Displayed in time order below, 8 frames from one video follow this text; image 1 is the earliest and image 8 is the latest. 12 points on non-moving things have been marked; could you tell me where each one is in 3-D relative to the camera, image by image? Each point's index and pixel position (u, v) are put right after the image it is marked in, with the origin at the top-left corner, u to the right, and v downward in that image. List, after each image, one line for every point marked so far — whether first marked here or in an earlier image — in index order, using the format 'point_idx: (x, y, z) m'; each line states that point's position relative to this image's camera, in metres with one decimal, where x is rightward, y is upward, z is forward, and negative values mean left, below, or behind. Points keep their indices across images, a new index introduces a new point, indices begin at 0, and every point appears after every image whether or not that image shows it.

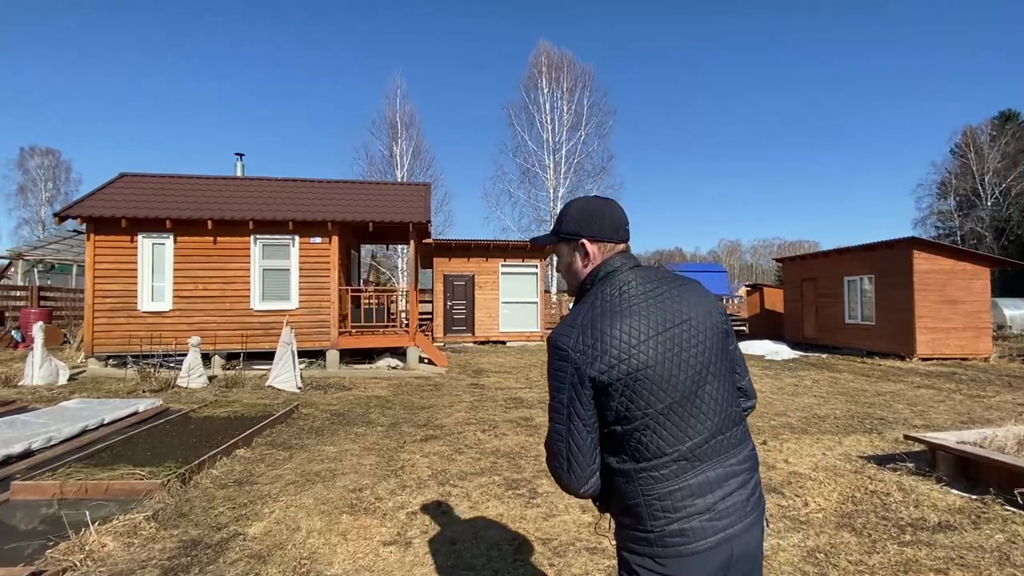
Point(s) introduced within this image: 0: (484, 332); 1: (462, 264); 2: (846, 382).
0: (-0.9, -1.5, +16.1) m
1: (-1.7, +0.8, +16.0) m
2: (+6.8, -1.9, +9.8) m
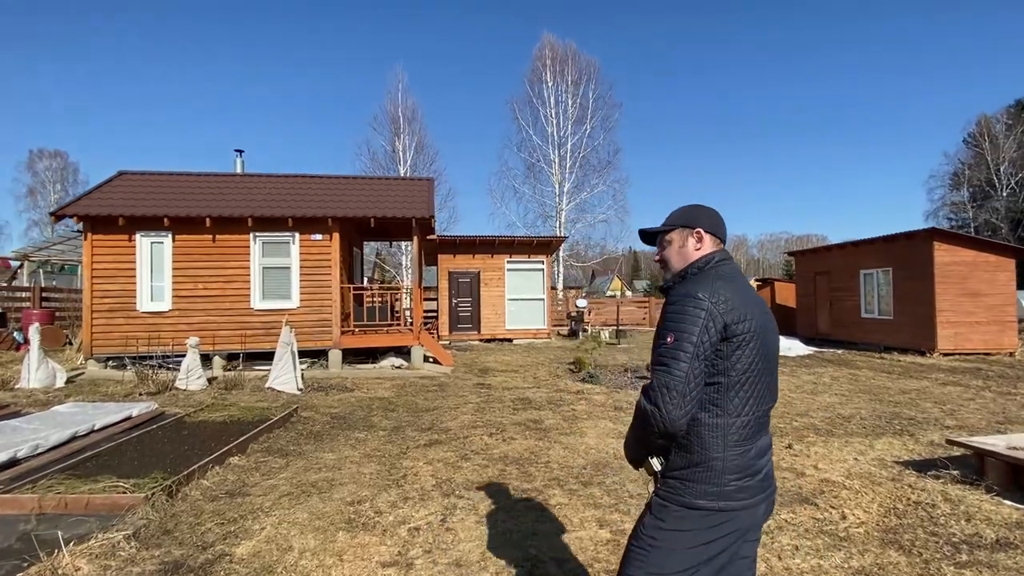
0: (-0.7, -1.4, +15.8) m
1: (-1.5, +0.9, +15.8) m
2: (+6.9, -1.8, +9.4) m
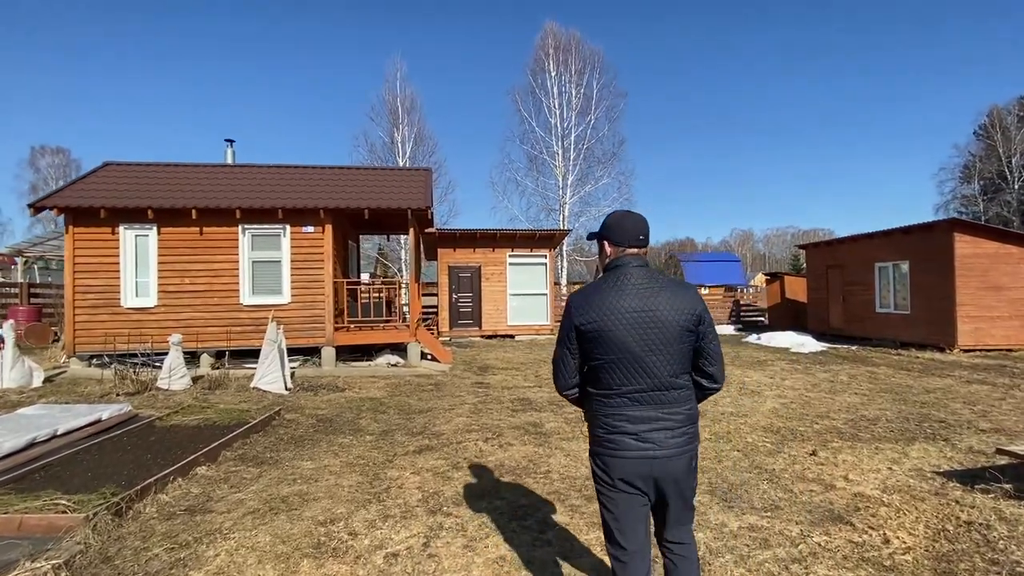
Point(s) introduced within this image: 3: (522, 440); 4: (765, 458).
0: (-0.7, -1.2, +15.3) m
1: (-1.4, +1.0, +15.3) m
2: (+6.9, -1.7, +8.9) m
3: (+0.1, -1.6, +5.2) m
4: (+2.4, -1.6, +4.6) m
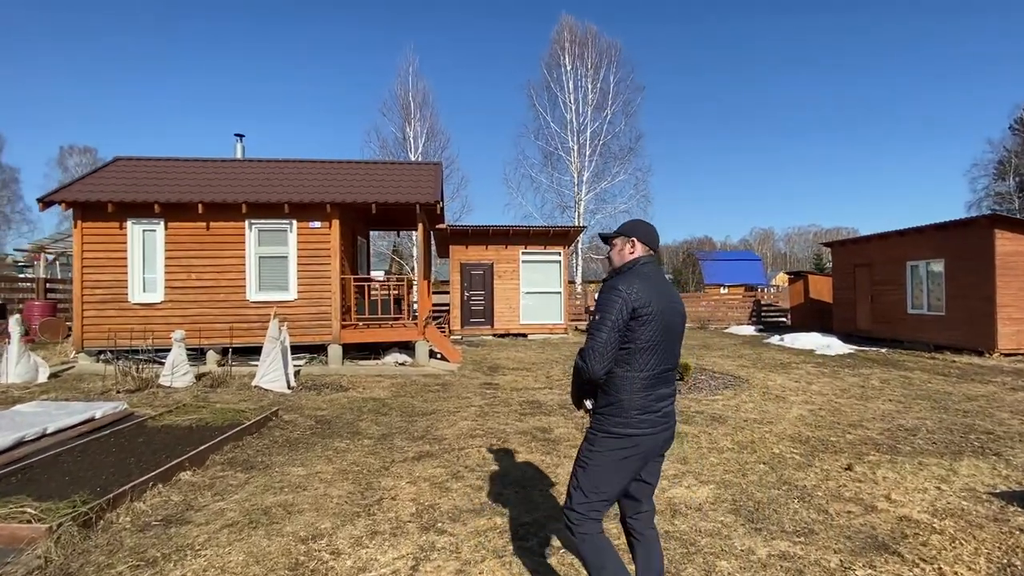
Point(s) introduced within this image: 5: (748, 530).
0: (-0.3, -1.1, +15.0) m
1: (-1.0, +1.1, +15.0) m
2: (+7.1, -1.6, +8.4) m
3: (+0.2, -1.6, +4.8) m
4: (+2.4, -1.6, +4.1) m
5: (+1.6, -1.6, +3.2) m
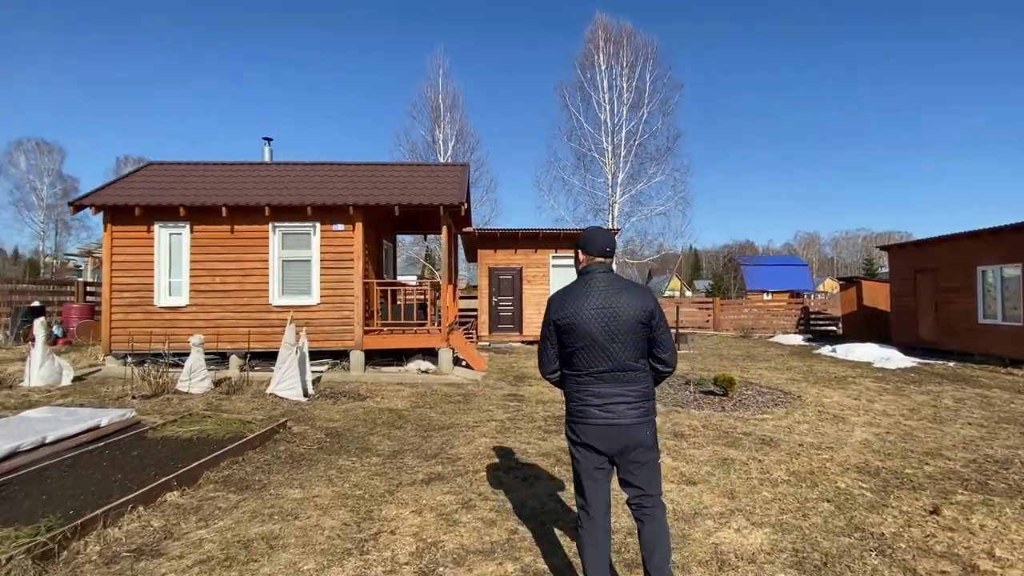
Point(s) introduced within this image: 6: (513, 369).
0: (+0.6, -1.3, +14.5) m
1: (-0.1, +0.9, +14.6) m
2: (+7.5, -1.8, +7.4) m
3: (+0.3, -1.6, +4.3) m
4: (+2.6, -1.6, +3.5) m
5: (+1.6, -1.6, +2.6) m
6: (0.0, -1.7, +10.0) m
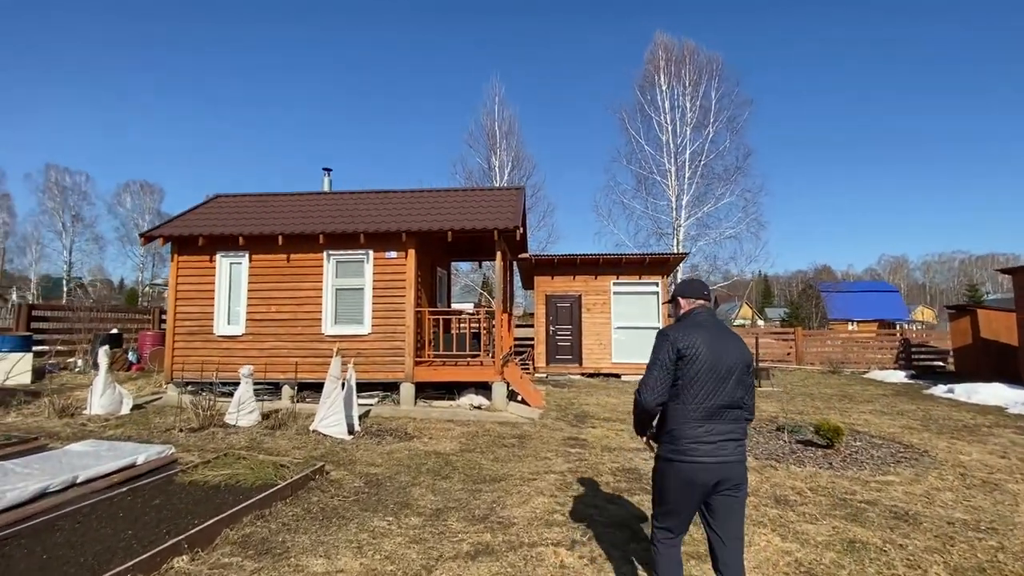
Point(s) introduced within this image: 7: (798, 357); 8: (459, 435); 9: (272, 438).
0: (+2.3, -2.1, +13.6) m
1: (+1.6, +0.1, +13.9) m
2: (+8.3, -2.1, +5.6) m
3: (+0.8, -1.9, +3.5) m
4: (+2.9, -1.8, +2.4) m
5: (+1.9, -1.7, +1.6) m
6: (+1.2, -2.2, +9.2) m
7: (+10.9, -2.6, +18.4) m
8: (-0.8, -2.1, +6.8) m
9: (-3.1, -1.9, +6.1) m
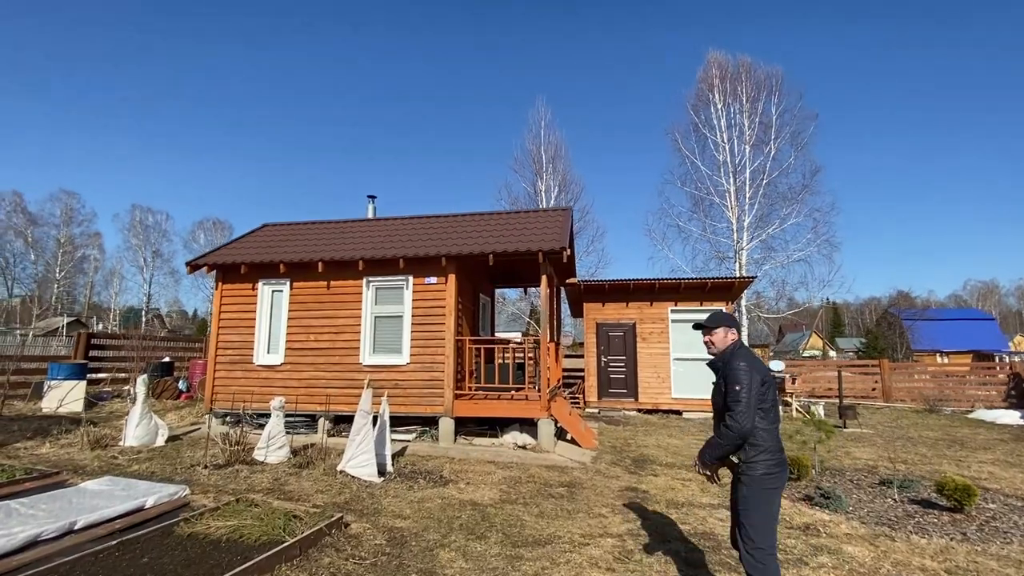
0: (+3.6, -2.8, +12.5) m
1: (+2.9, -0.6, +12.9) m
2: (+8.7, -2.3, +4.0) m
3: (+1.1, -2.0, +2.6) m
4: (+3.0, -1.8, +1.3) m
5: (+1.9, -1.7, +0.6) m
6: (+2.0, -2.7, +8.2) m
7: (+12.6, -3.6, +16.3) m
8: (-0.2, -2.4, +6.0) m
9: (-2.5, -2.2, +5.6) m
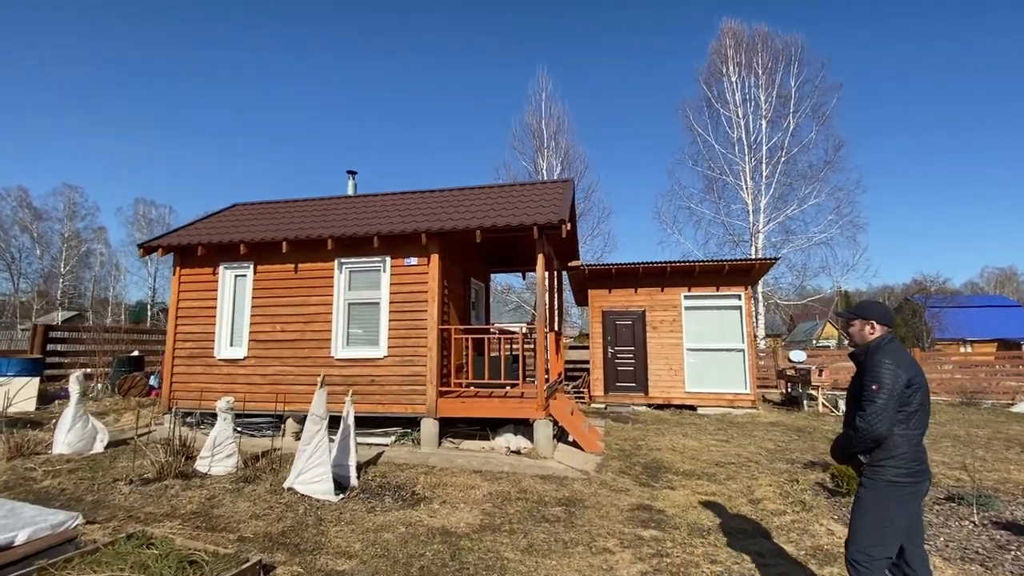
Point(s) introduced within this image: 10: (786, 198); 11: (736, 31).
0: (+3.5, -2.5, +11.4) m
1: (+2.8, -0.2, +11.8) m
2: (+8.6, -2.0, +2.8) m
3: (+0.9, -1.8, +1.5) m
4: (+2.8, -1.7, +0.2) m
5: (+1.7, -1.6, -0.5) m
6: (+1.9, -2.4, +7.1) m
7: (+12.6, -3.0, +15.1) m
8: (-0.3, -2.1, +4.9) m
9: (-2.7, -2.0, +4.6) m
10: (+10.0, +3.3, +17.6) m
11: (+8.5, +9.8, +18.3) m
